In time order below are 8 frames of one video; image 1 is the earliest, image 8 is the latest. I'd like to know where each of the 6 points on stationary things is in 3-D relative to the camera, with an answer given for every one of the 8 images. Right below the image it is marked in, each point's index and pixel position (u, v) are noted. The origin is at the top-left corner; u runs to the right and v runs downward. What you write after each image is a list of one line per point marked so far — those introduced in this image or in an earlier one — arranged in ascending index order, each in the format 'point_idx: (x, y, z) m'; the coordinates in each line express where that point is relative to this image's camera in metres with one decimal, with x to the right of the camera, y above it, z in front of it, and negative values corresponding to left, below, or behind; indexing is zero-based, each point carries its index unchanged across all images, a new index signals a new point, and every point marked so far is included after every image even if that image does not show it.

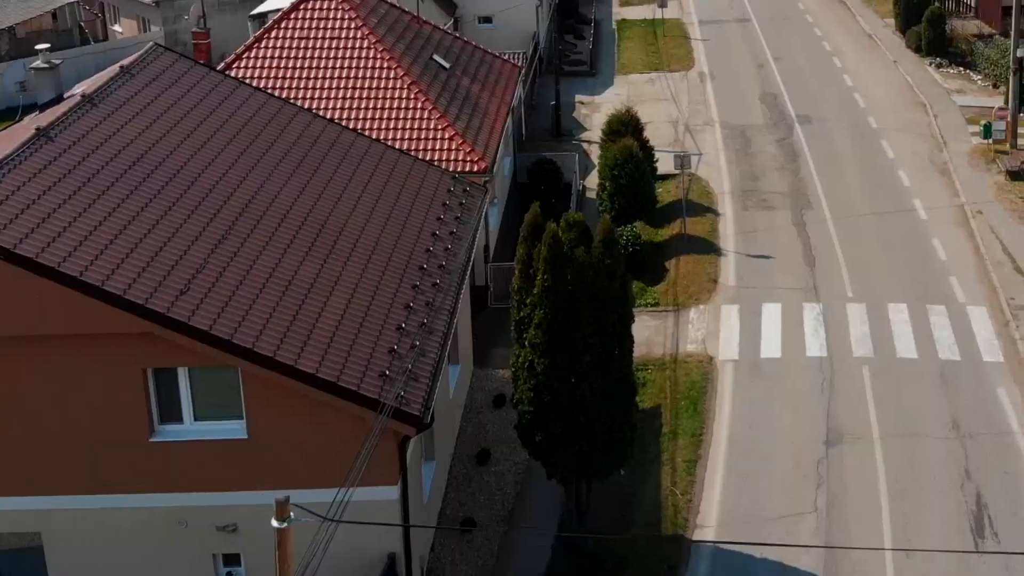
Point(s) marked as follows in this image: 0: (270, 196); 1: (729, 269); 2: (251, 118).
0: (-2.6, +0.9, +11.4) m
1: (+3.6, +0.3, +18.0) m
2: (-3.1, +2.0, +12.9) m
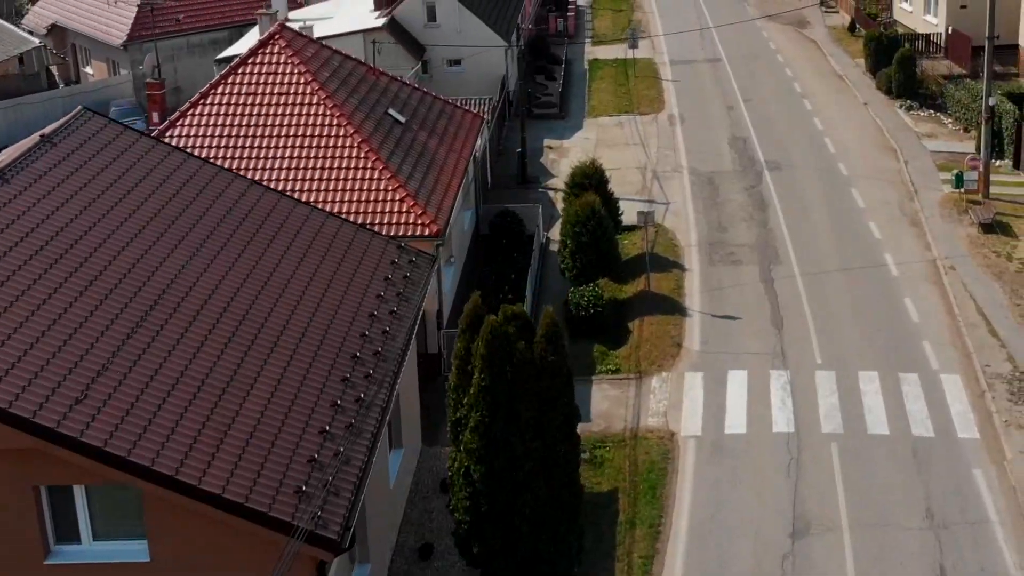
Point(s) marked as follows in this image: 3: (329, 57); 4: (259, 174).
0: (-3.1, +0.1, +10.6) m
1: (+2.9, -0.7, +17.3) m
2: (-3.7, +1.1, +12.1) m
3: (-3.3, +4.1, +19.4) m
4: (-3.9, +1.8, +16.9) m
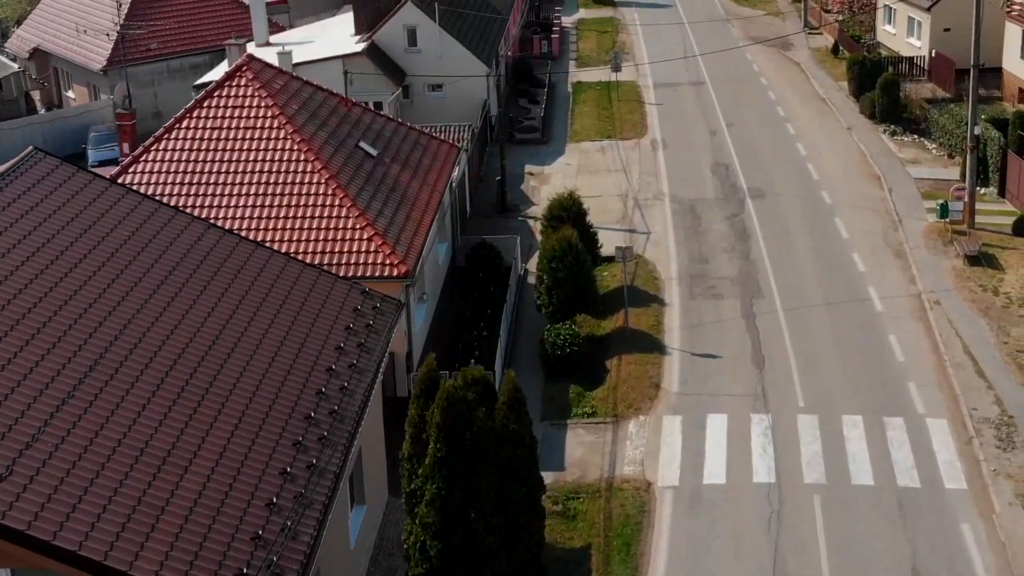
0: (-3.5, -0.5, +10.0) m
1: (+2.5, -1.3, +16.8) m
2: (-4.1, +0.5, +11.6) m
3: (-3.7, +3.5, +18.9) m
4: (-4.3, +1.2, +16.4) m
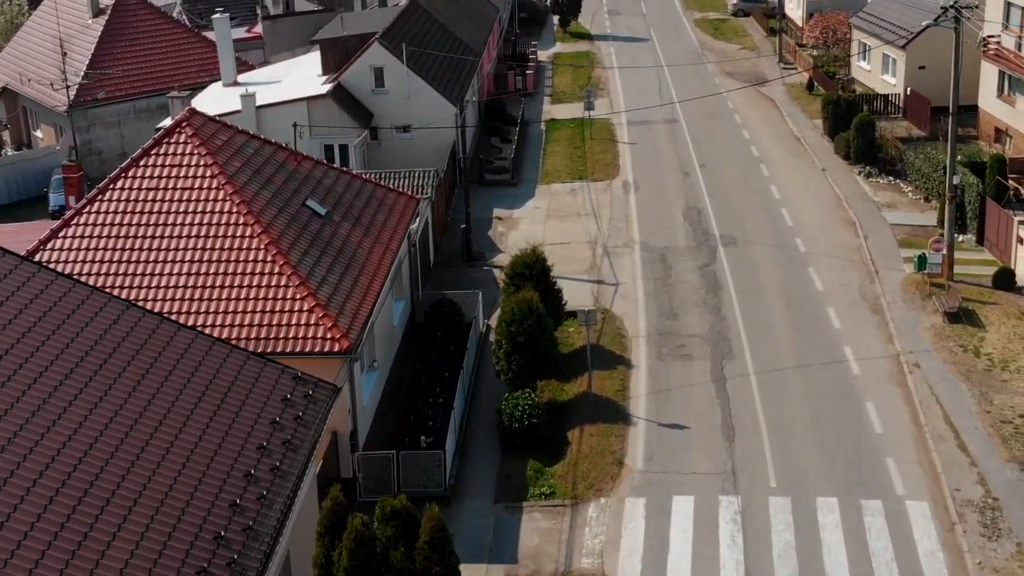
0: (-4.0, -1.3, +9.0) m
1: (+1.8, -2.3, +15.8) m
2: (-4.7, -0.4, +10.5) m
3: (-4.4, +2.4, +17.9) m
4: (-5.0, +0.1, +15.3) m
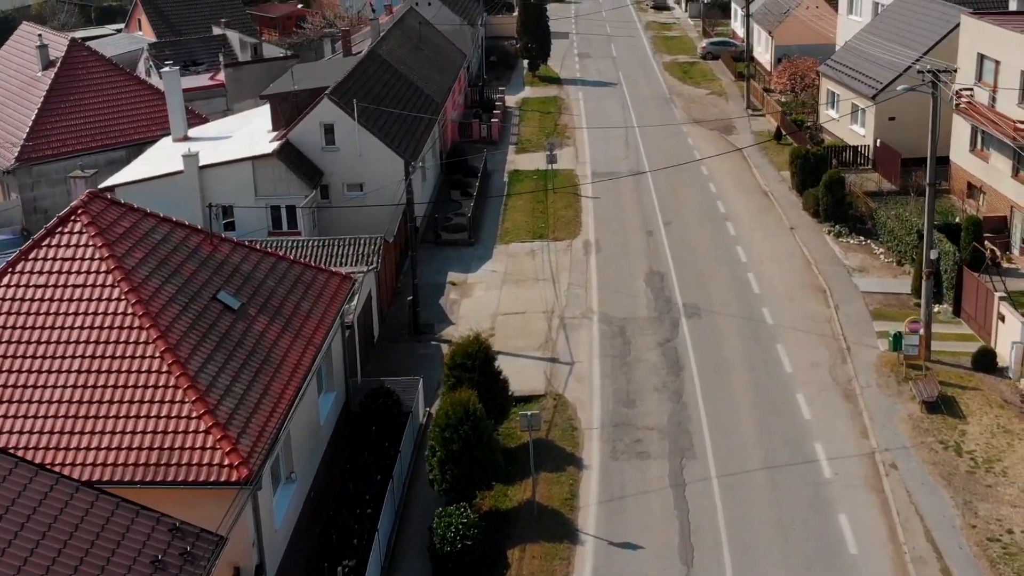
0: (-4.8, -2.5, +7.2) m
1: (+0.9, -3.6, +14.1) m
2: (-5.5, -1.6, +8.7) m
3: (-5.4, +0.9, +16.2) m
4: (-5.9, -1.3, +13.5) m
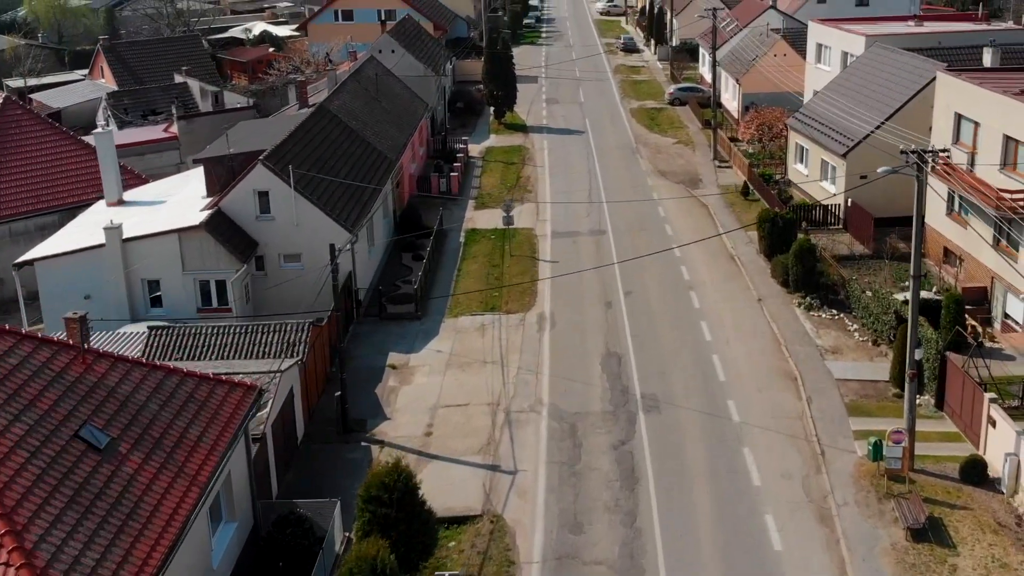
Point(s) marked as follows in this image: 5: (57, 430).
0: (-5.6, -3.8, +4.6) m
1: (0.0, -5.1, +11.6) m
2: (-6.3, -3.0, +6.2) m
3: (-6.5, -0.8, +13.8) m
4: (-6.9, -2.9, +11.0) m
5: (-5.5, -1.7, +13.1) m
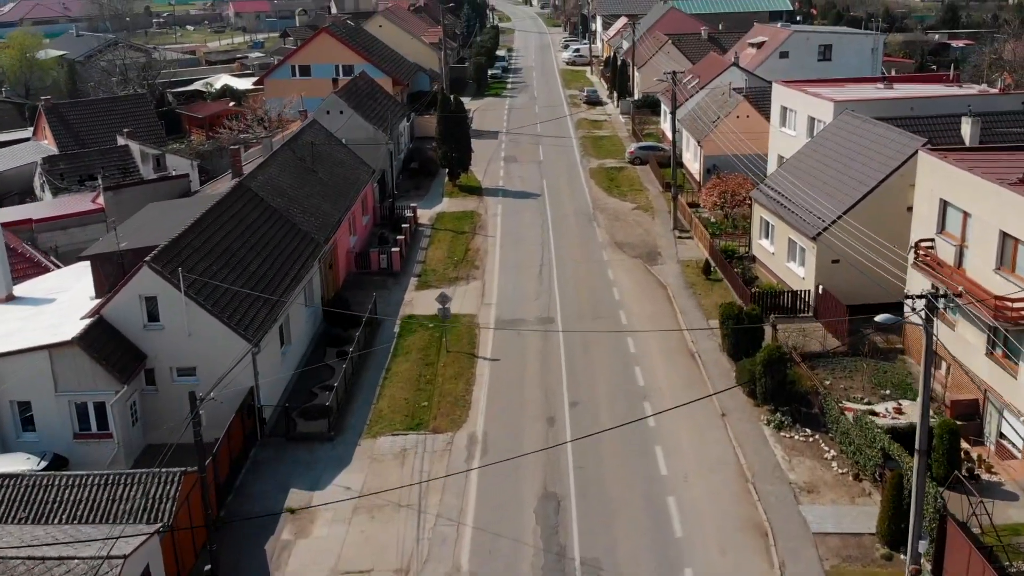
0: (-6.6, -5.6, +0.3) m
1: (-1.2, -7.1, +7.4) m
2: (-7.4, -4.9, +1.9) m
3: (-7.8, -3.0, +9.5) m
4: (-8.1, -4.9, +6.7) m
5: (-6.8, -3.9, +8.9) m
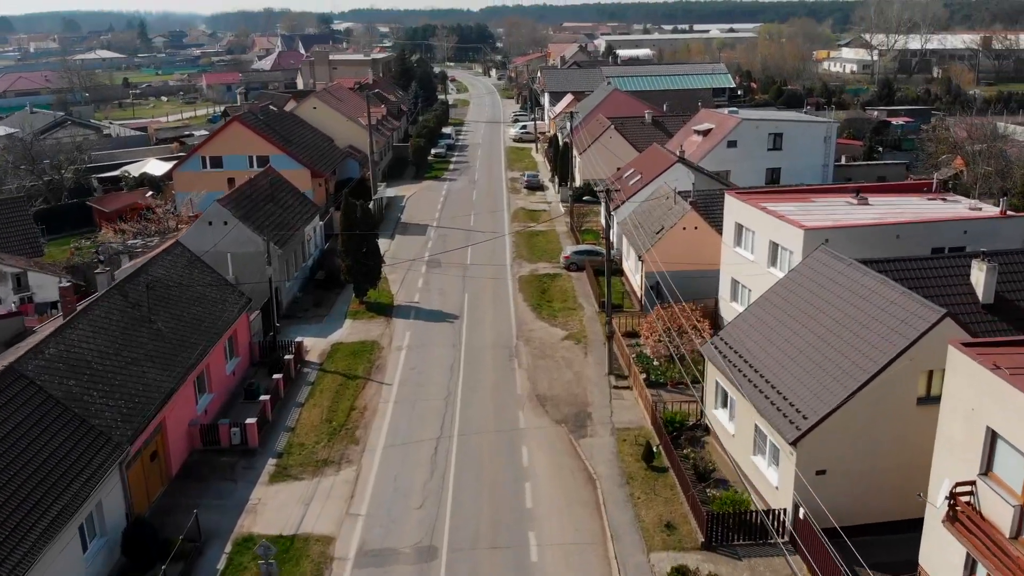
0: (-8.2, -8.6, -10.2) m
1: (-3.0, -10.5, -3.0) m
2: (-9.0, -8.0, -8.6) m
3: (-9.8, -6.6, -0.9) m
4: (-9.9, -8.4, -3.9) m
5: (-8.8, -7.4, -1.5) m
